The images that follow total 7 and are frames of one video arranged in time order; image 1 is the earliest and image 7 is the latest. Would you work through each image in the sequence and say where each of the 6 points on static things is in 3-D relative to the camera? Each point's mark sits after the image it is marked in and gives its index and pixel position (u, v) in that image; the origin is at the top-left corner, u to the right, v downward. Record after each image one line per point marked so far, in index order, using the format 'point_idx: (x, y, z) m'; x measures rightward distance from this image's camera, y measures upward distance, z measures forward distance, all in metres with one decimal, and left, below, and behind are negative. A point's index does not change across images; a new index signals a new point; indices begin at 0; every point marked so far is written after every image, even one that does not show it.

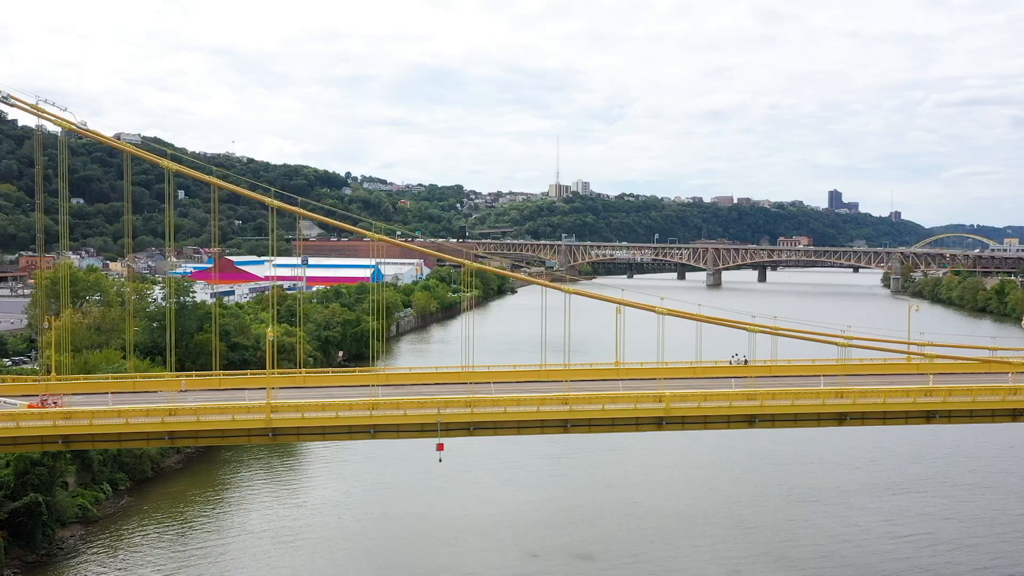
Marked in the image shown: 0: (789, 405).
0: (+4.6, -2.0, +15.0) m
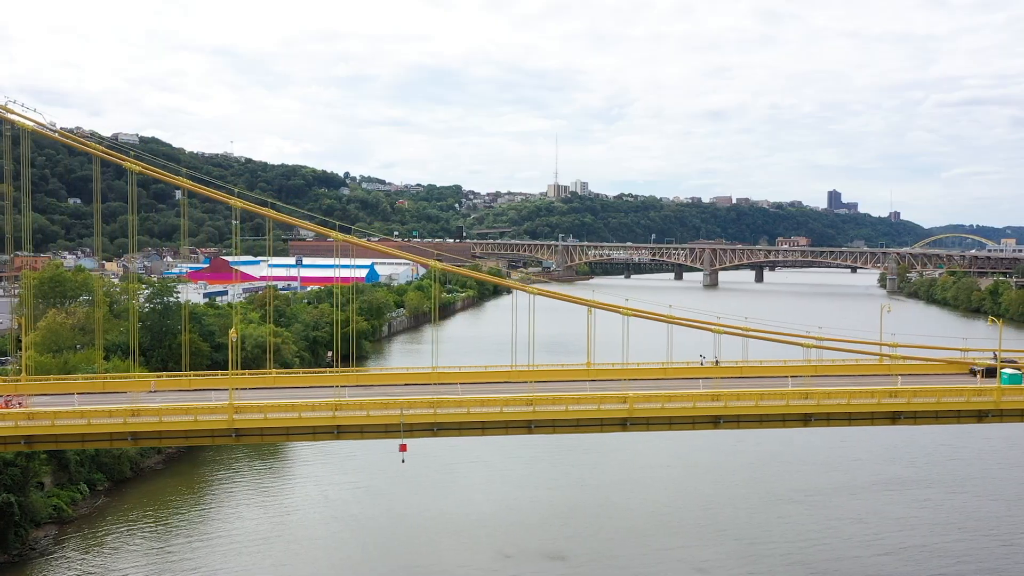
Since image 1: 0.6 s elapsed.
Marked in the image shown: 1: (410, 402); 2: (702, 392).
0: (+4.0, -2.0, +15.0) m
1: (-1.7, -1.9, +14.4) m
2: (+3.2, -1.8, +15.0) m
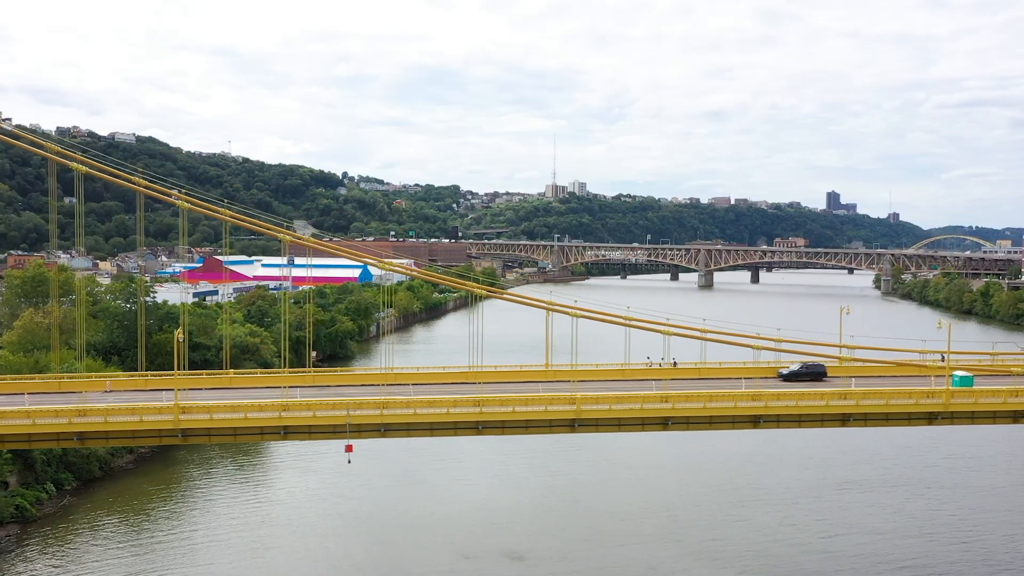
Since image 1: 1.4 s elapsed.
0: (+3.2, -2.0, +15.0) m
1: (-2.5, -1.9, +14.5) m
2: (+2.3, -1.8, +15.0) m
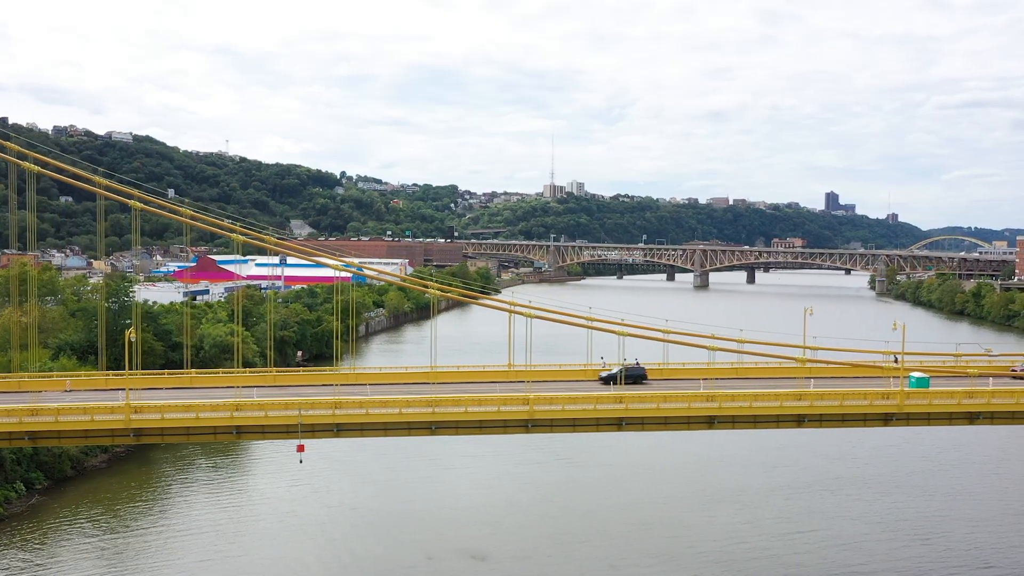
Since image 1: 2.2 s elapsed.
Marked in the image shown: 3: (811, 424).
0: (+2.4, -2.0, +15.1) m
1: (-3.3, -1.9, +14.5) m
2: (+1.5, -1.8, +15.1) m
3: (+5.1, -2.3, +15.4) m
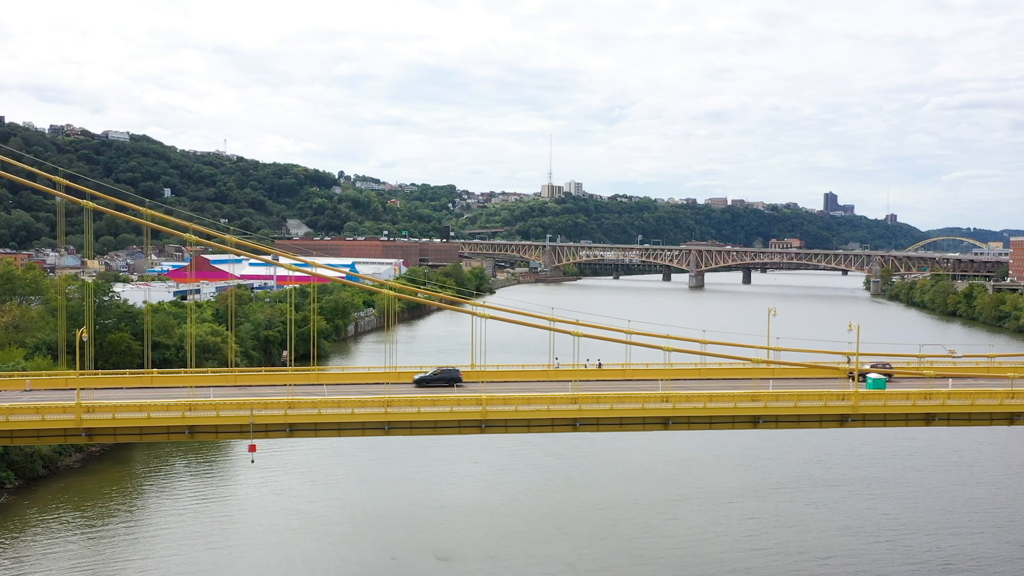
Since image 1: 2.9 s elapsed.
0: (+1.6, -2.0, +15.1) m
1: (-4.1, -1.9, +14.5) m
2: (+0.8, -1.8, +15.1) m
3: (+4.4, -2.4, +15.4) m
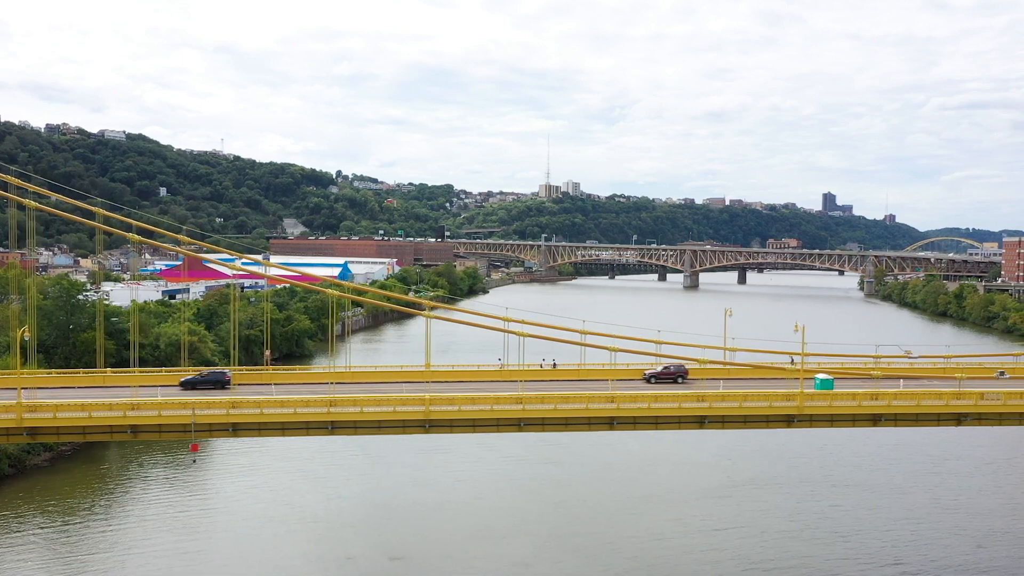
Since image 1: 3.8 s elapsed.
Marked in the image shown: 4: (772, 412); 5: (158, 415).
0: (+0.7, -2.0, +15.0) m
1: (-5.0, -1.9, +14.5) m
2: (-0.2, -1.8, +15.0) m
3: (+3.4, -2.4, +15.4) m
4: (+4.5, -2.1, +15.3) m
5: (-5.7, -2.1, +14.5) m
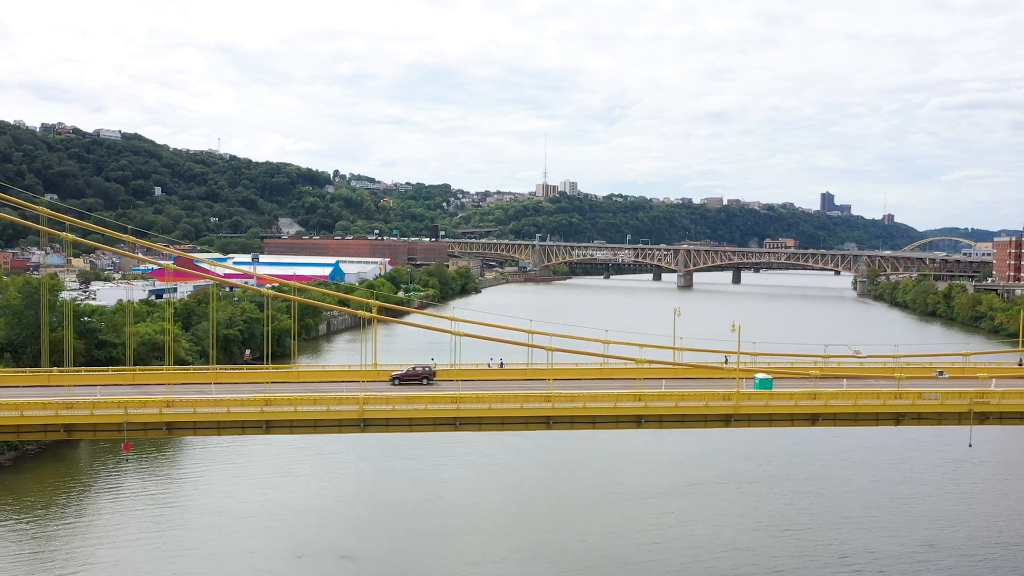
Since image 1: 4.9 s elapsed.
0: (-0.4, -2.0, +15.0) m
1: (-6.1, -1.8, +14.5) m
2: (-1.3, -1.8, +15.0) m
3: (+2.4, -2.3, +15.3) m
4: (+3.4, -2.1, +15.2) m
5: (-6.8, -2.0, +14.5) m
